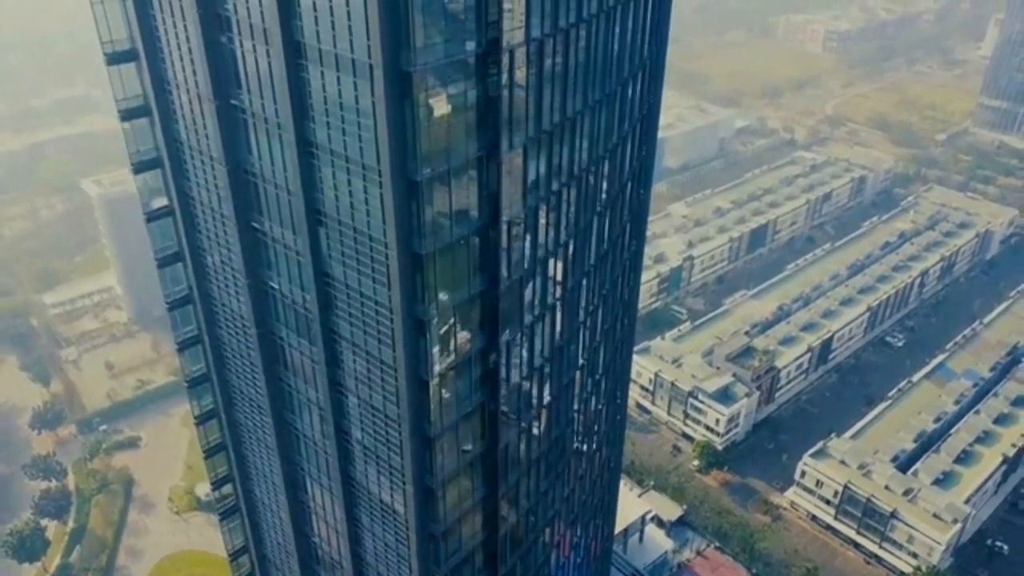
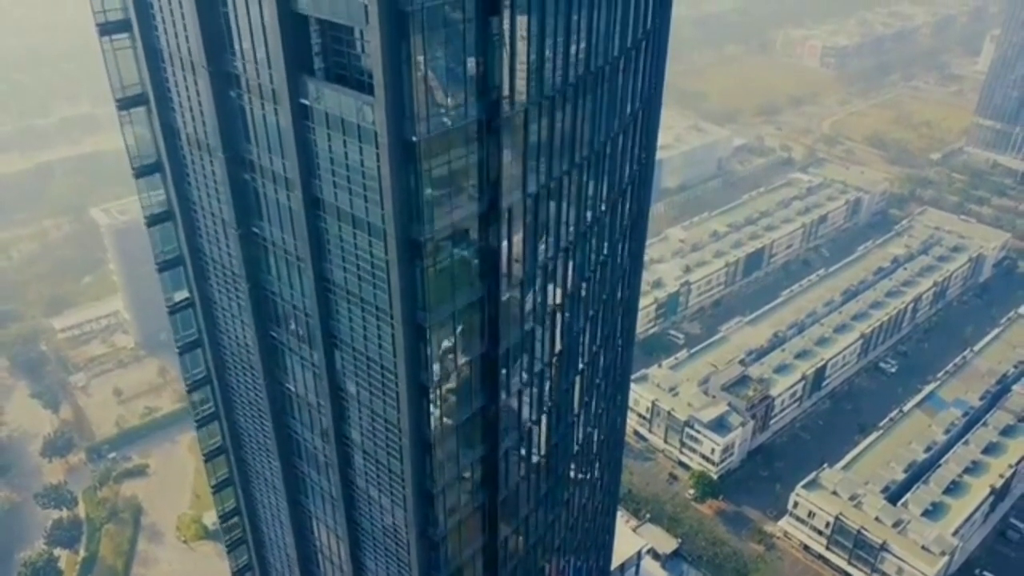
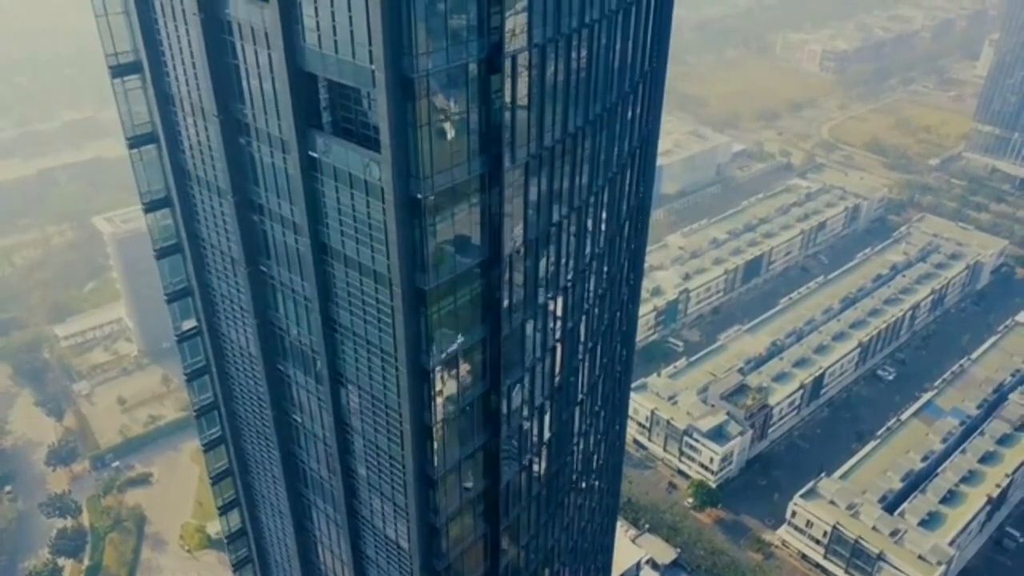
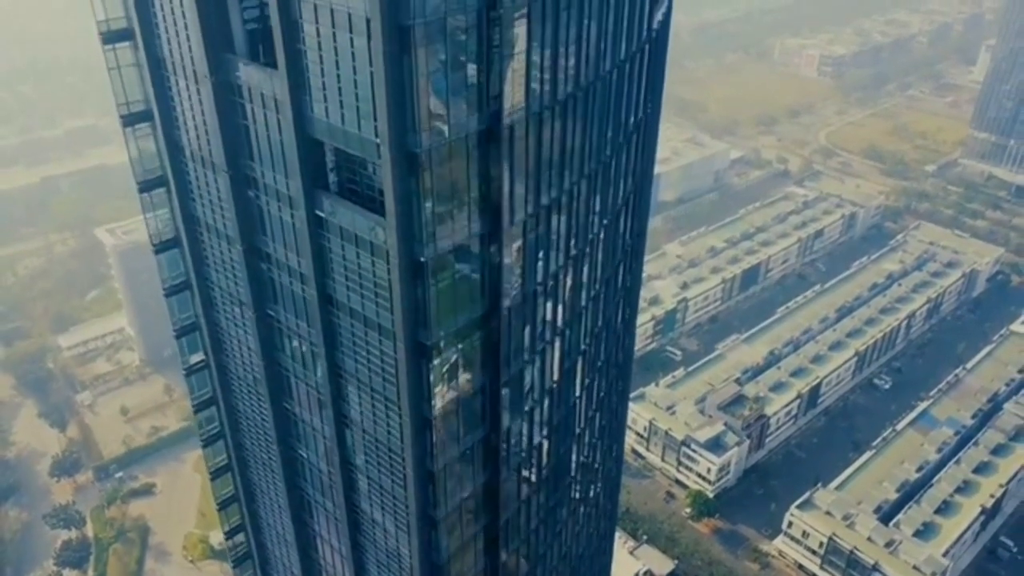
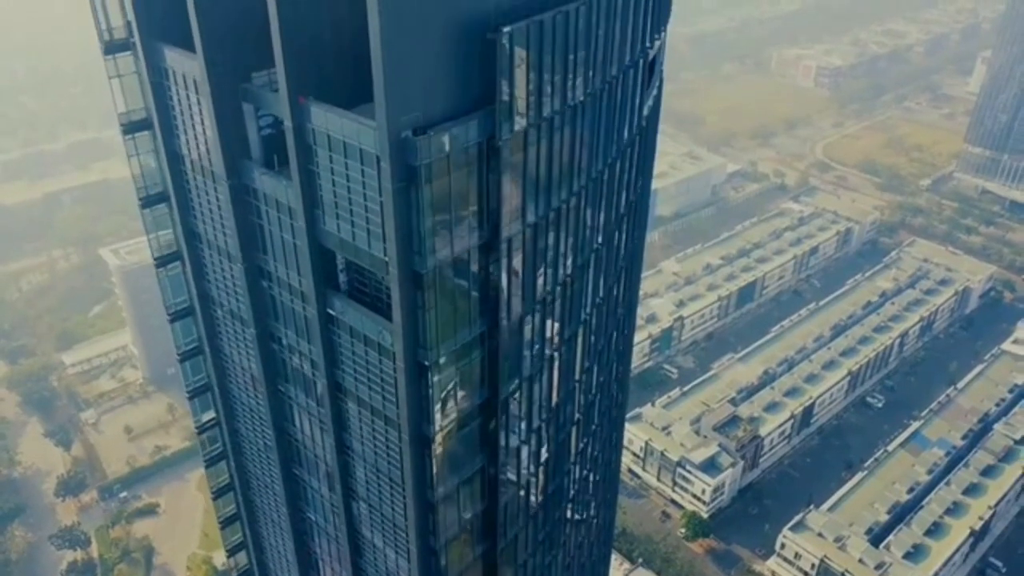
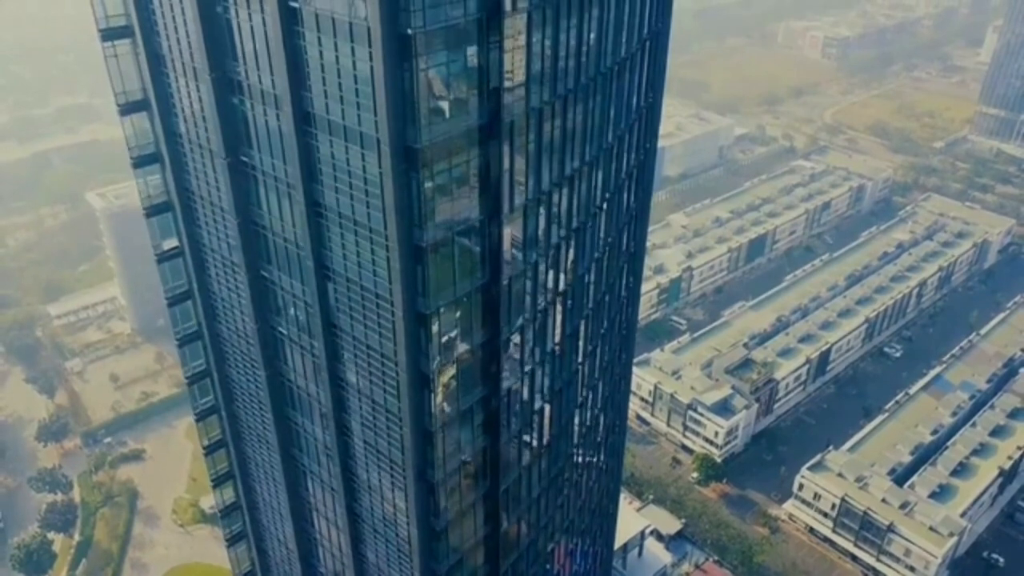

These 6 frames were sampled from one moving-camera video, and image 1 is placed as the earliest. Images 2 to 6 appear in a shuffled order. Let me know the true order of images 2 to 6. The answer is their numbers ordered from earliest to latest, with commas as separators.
6, 2, 3, 4, 5
